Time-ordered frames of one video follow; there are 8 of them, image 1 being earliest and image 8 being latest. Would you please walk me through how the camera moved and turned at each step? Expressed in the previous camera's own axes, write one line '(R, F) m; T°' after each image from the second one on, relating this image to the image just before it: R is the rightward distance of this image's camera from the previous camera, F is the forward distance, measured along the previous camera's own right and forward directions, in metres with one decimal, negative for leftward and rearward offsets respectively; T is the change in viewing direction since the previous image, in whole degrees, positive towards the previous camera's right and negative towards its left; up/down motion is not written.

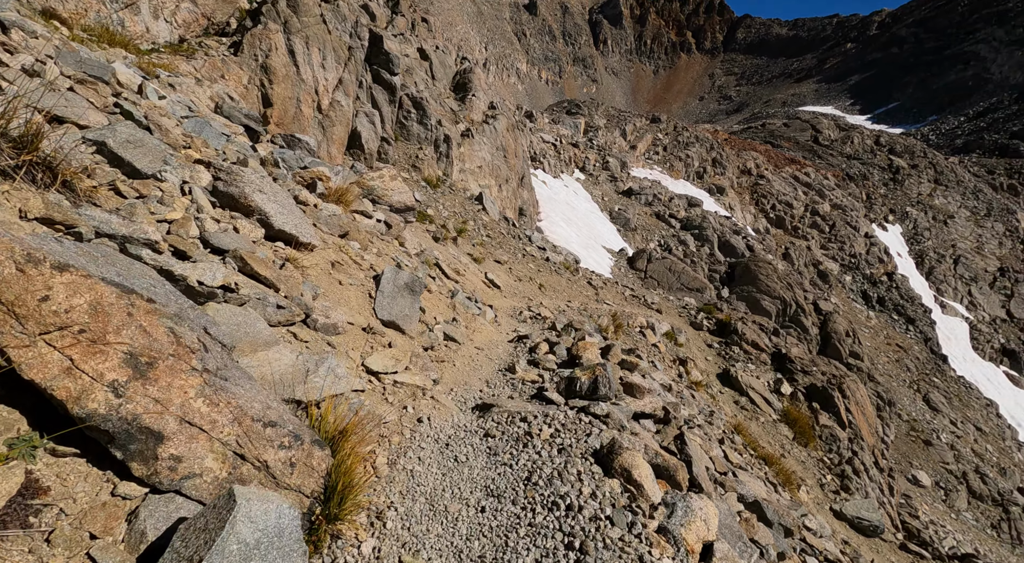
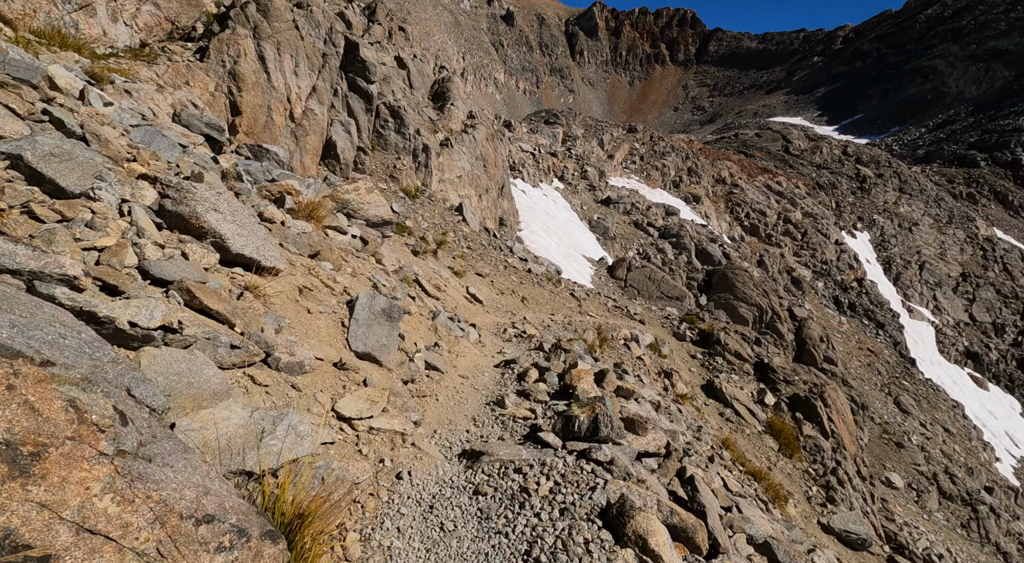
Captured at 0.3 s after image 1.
(-0.1, +0.5) m; +2°
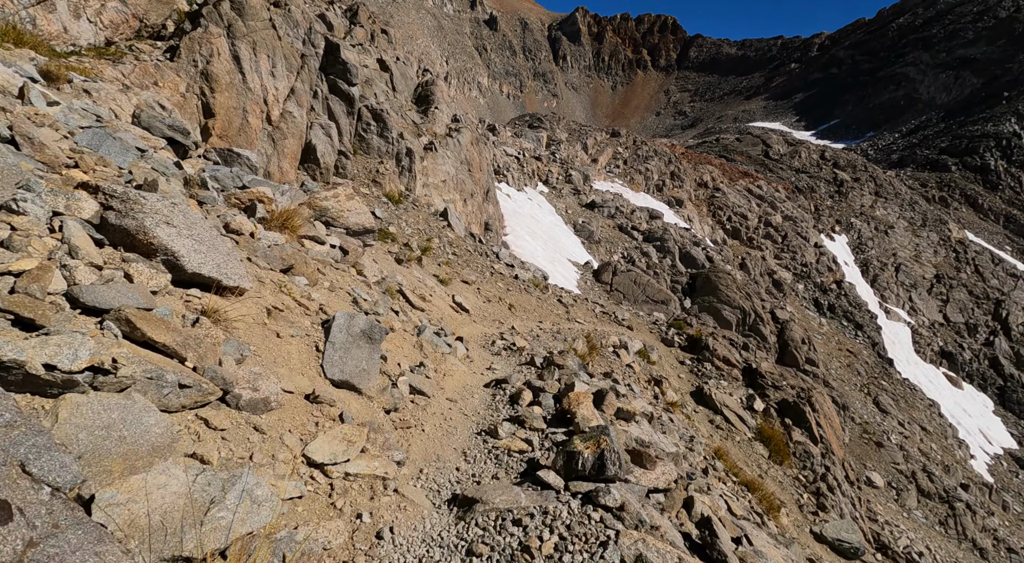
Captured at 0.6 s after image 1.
(-0.1, +0.5) m; +1°
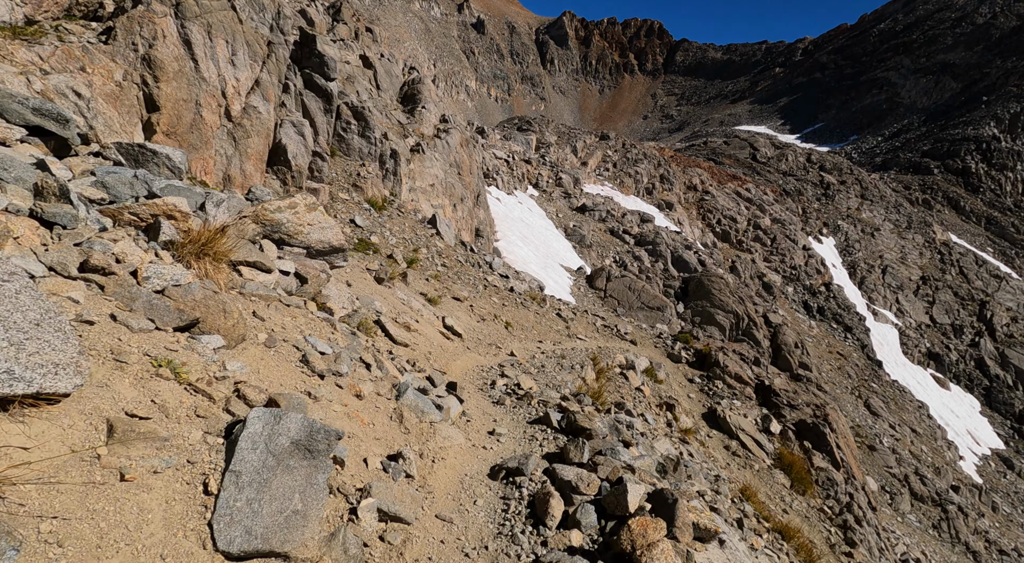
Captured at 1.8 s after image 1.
(-0.2, +2.0) m; +1°
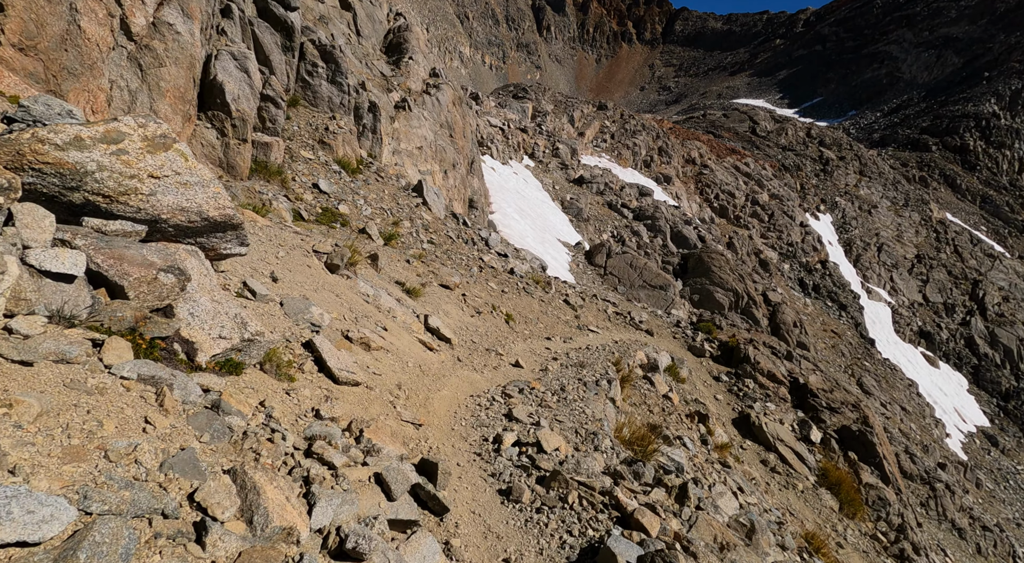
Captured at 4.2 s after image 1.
(-0.2, +3.4) m; +1°
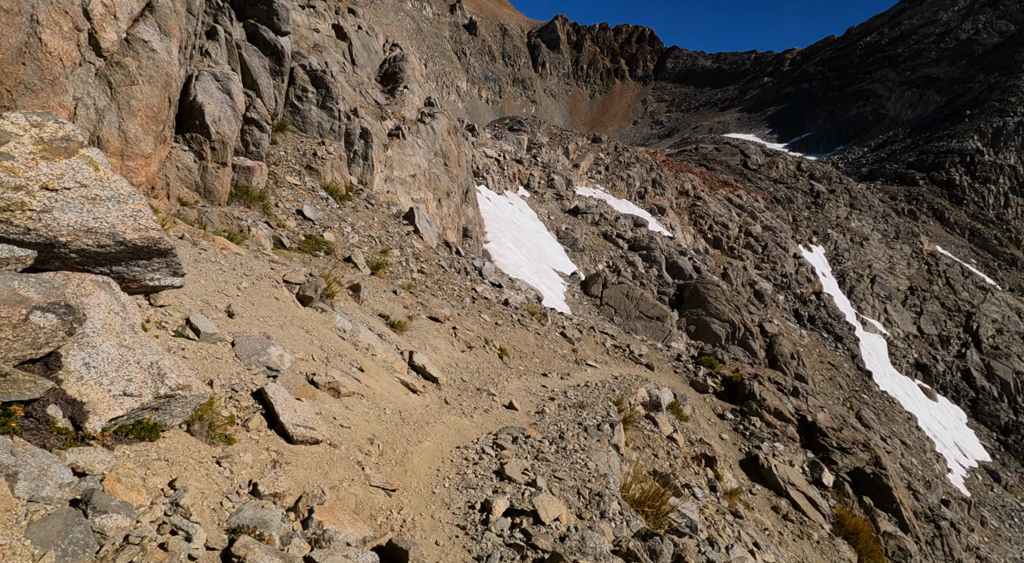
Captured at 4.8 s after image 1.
(0.0, +0.8) m; 0°
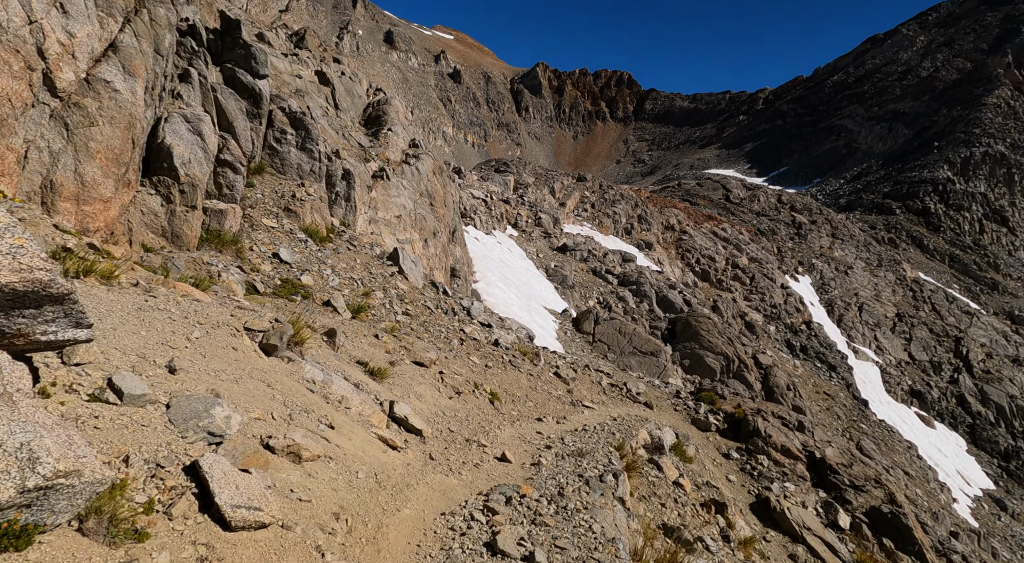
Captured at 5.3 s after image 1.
(0.0, +0.7) m; +1°
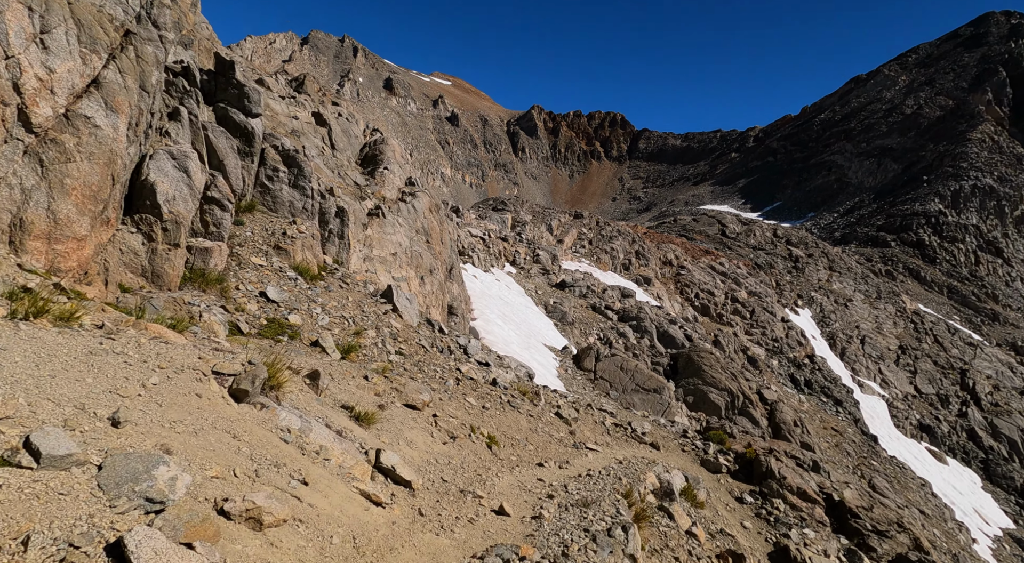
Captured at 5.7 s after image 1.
(+0.1, +0.6) m; 0°
